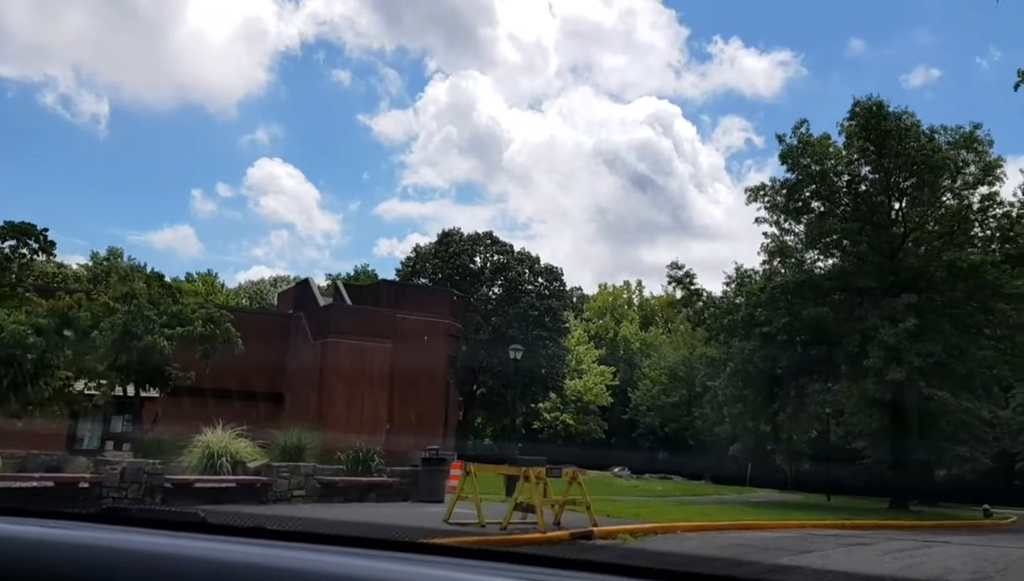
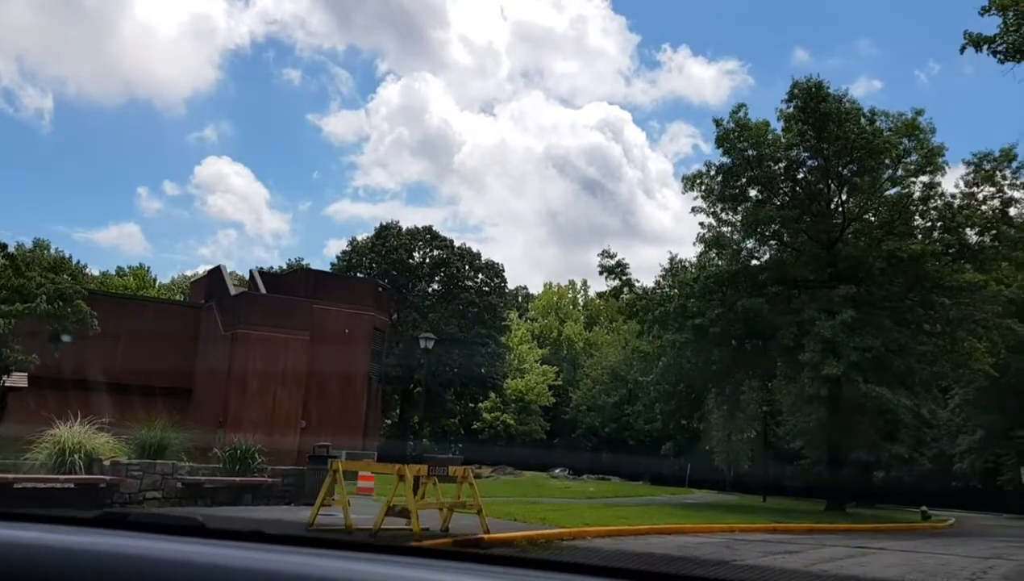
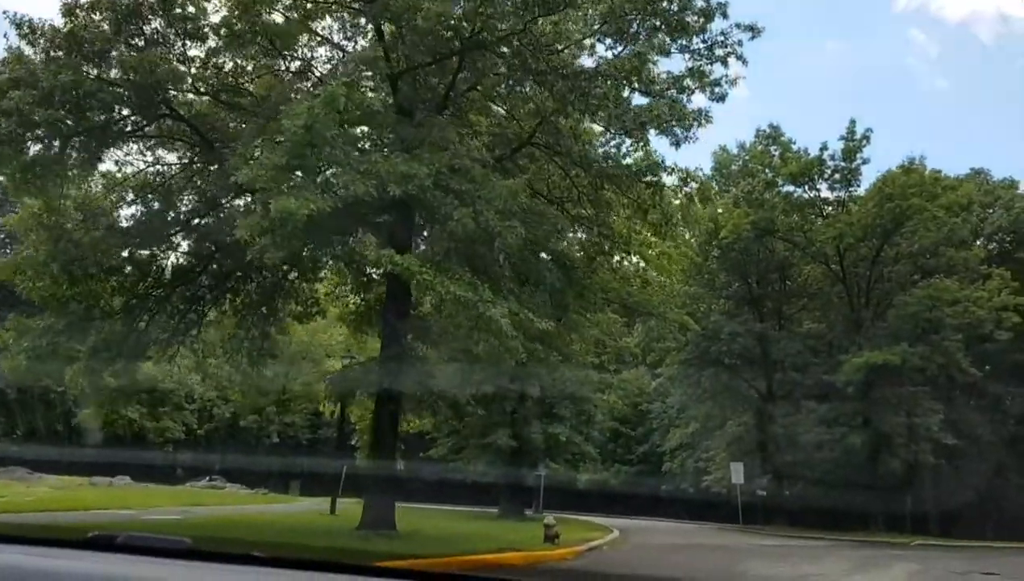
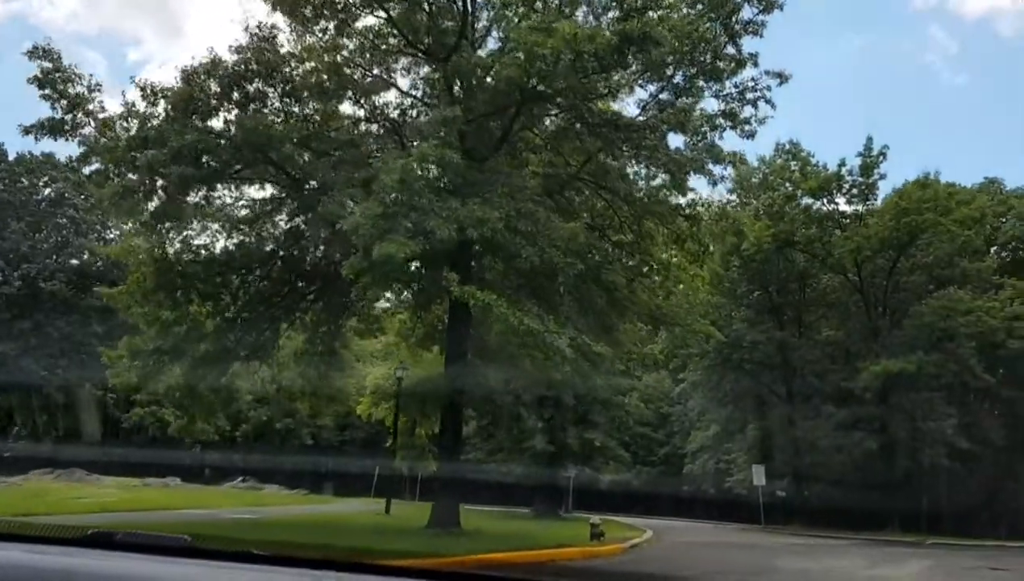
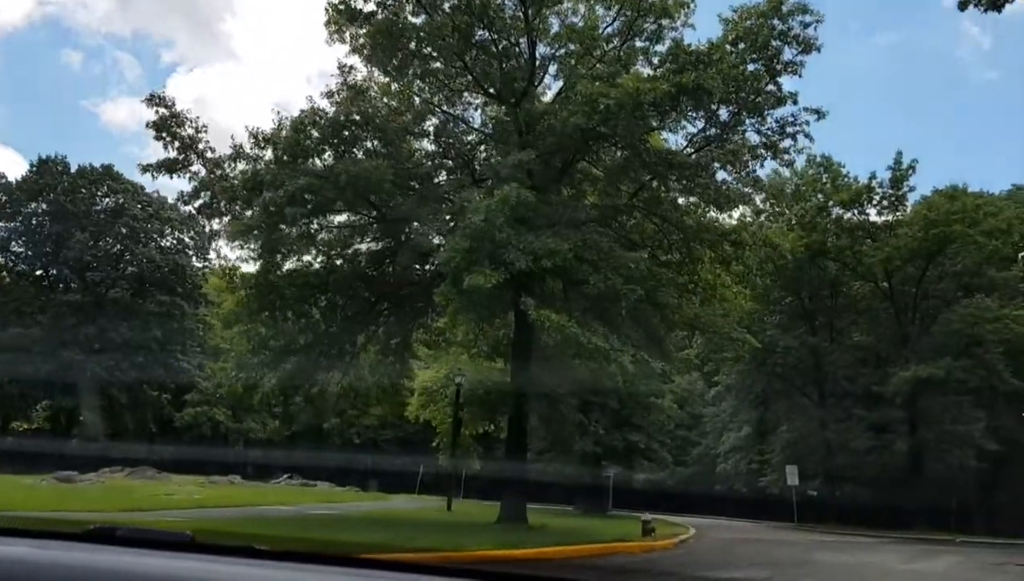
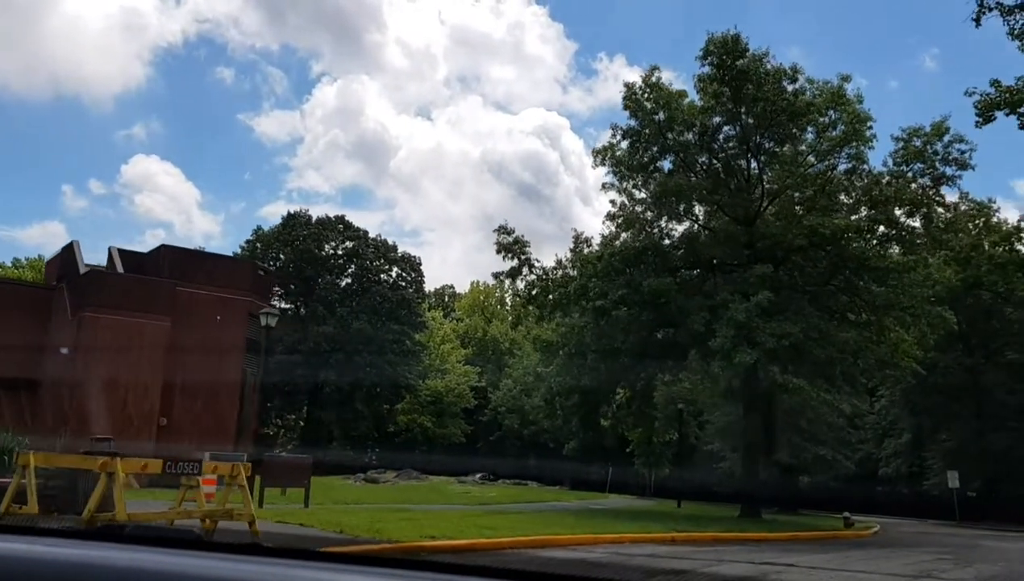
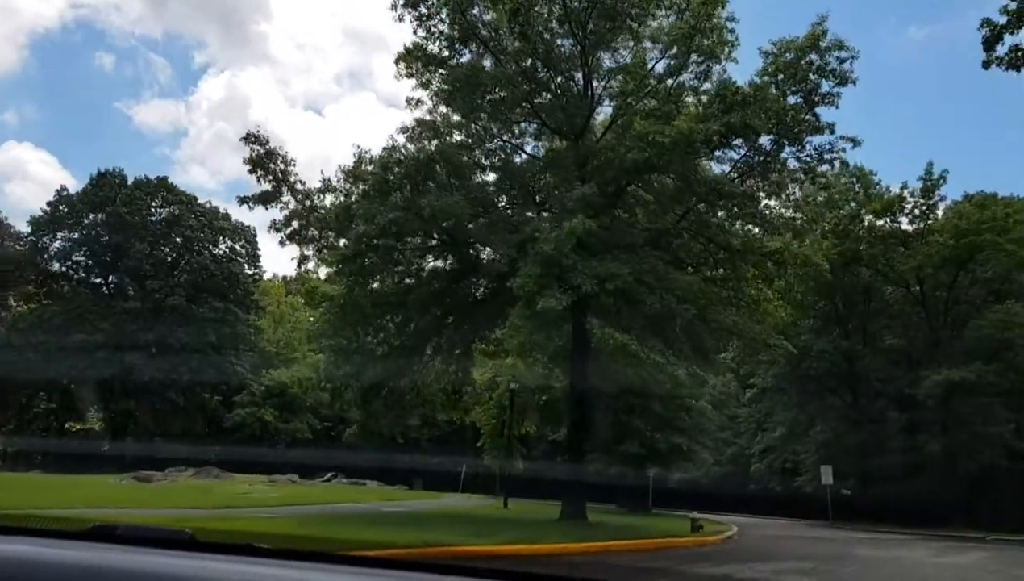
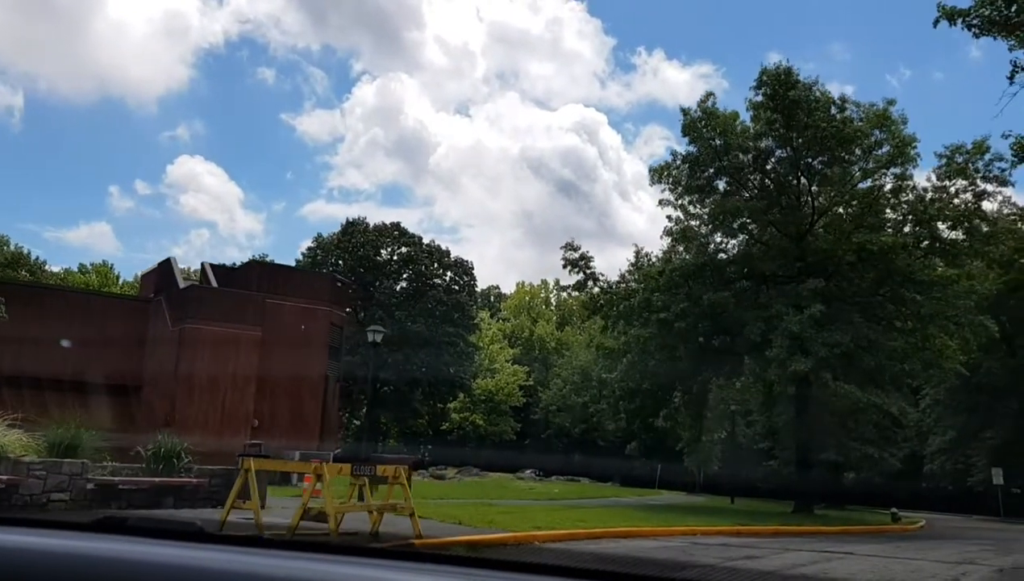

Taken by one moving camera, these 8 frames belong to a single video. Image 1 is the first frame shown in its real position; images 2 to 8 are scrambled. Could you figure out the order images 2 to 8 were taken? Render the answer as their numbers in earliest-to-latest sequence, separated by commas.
2, 8, 6, 7, 5, 4, 3
